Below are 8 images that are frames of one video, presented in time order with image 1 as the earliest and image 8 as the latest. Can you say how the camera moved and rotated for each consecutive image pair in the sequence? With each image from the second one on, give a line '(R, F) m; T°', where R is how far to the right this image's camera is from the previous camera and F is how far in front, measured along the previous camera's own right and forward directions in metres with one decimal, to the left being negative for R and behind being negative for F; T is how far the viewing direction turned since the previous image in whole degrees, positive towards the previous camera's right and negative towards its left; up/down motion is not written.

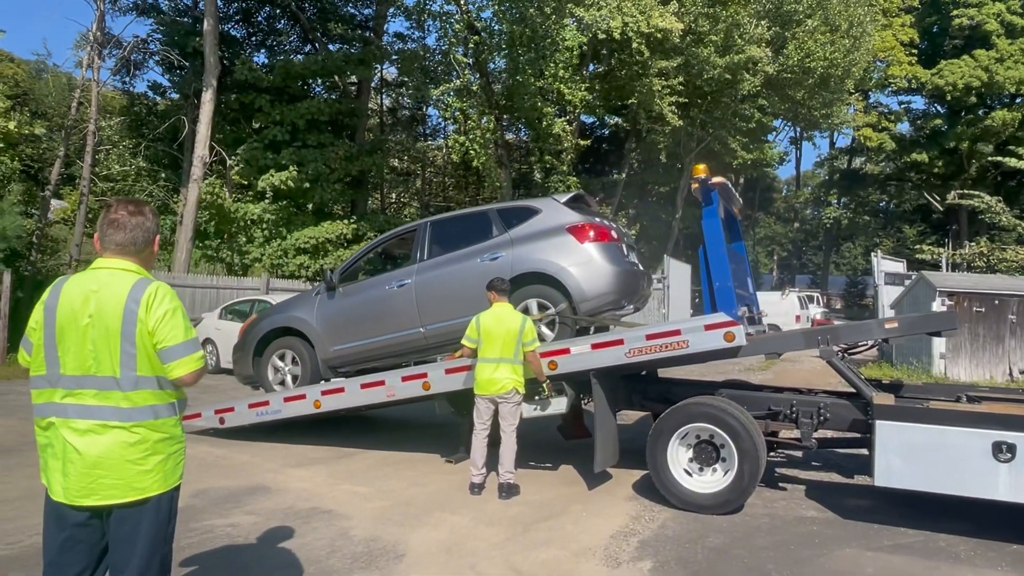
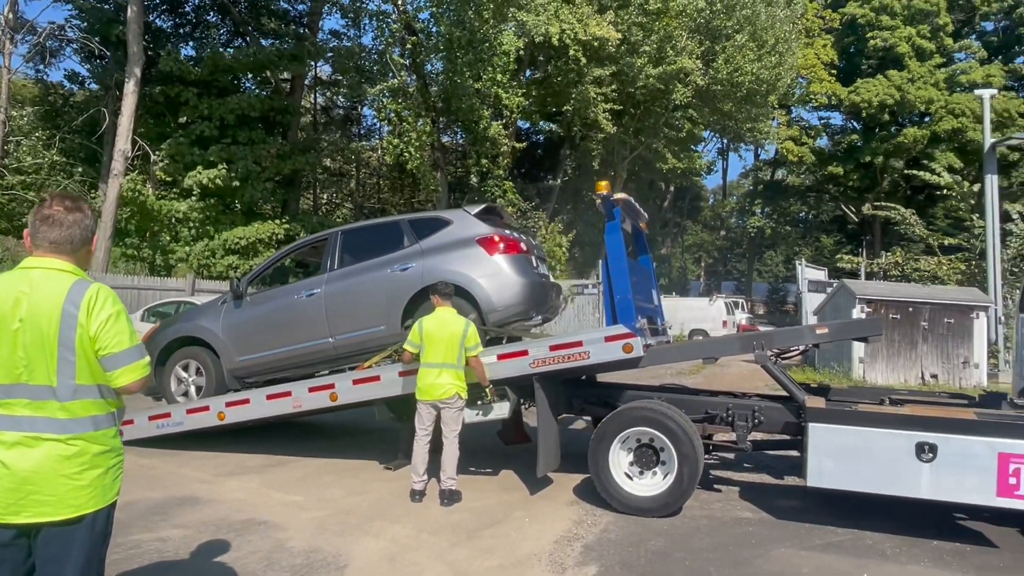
(-0.1, +0.1) m; +5°
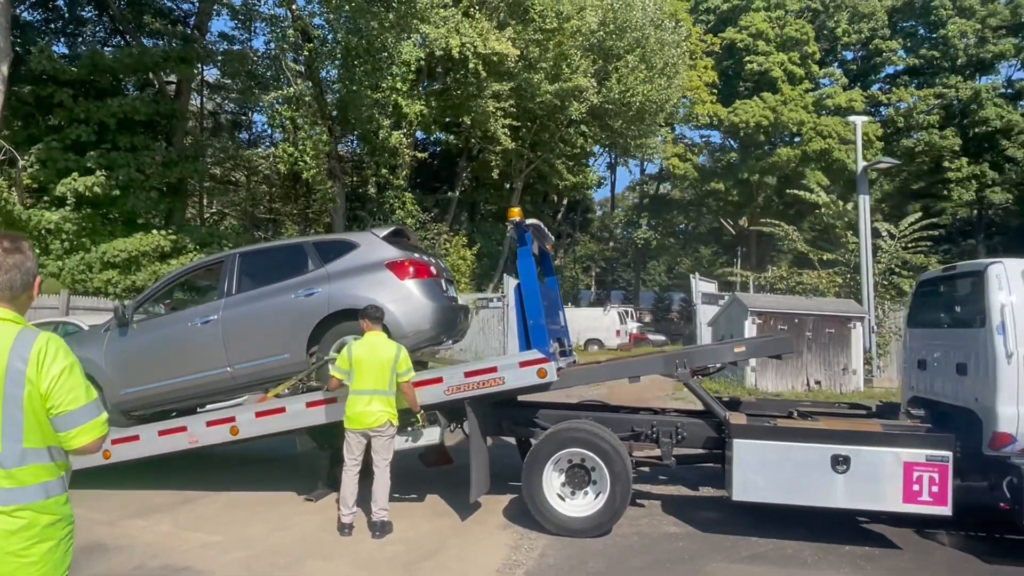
(-0.4, +0.1) m; +9°
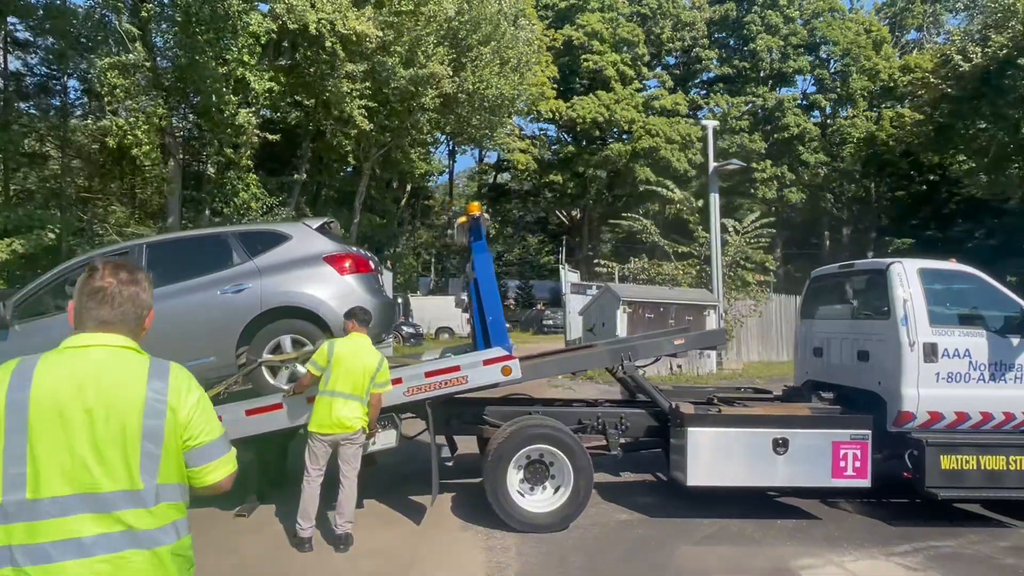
(-1.2, +0.3) m; +14°
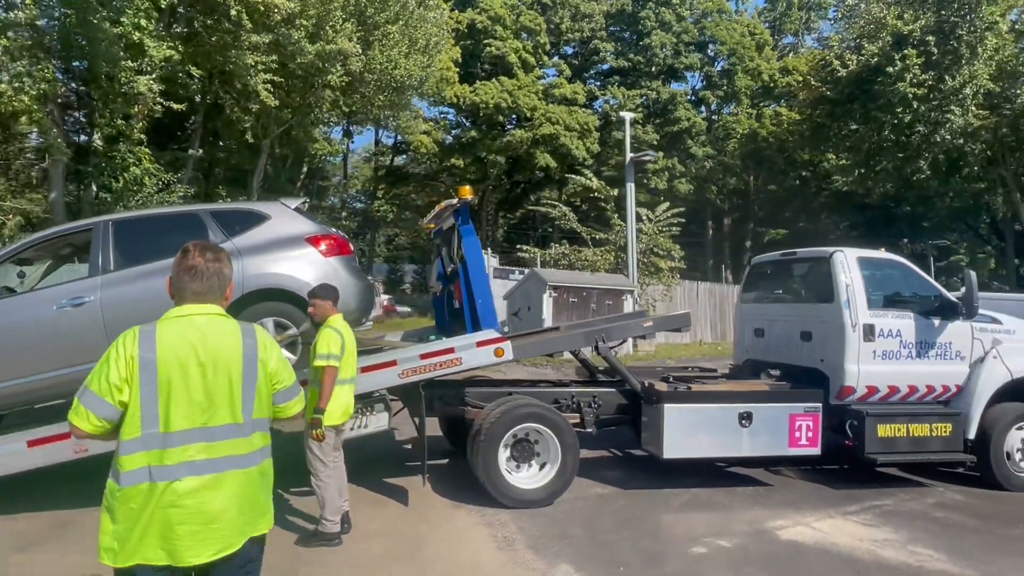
(-1.0, -0.1) m; +9°
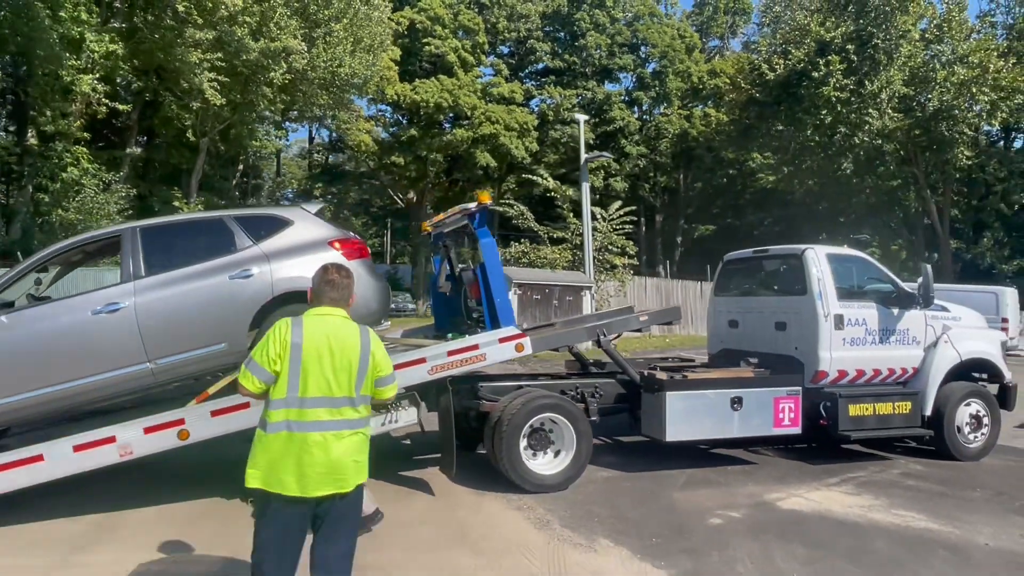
(-0.9, -0.4) m; +6°
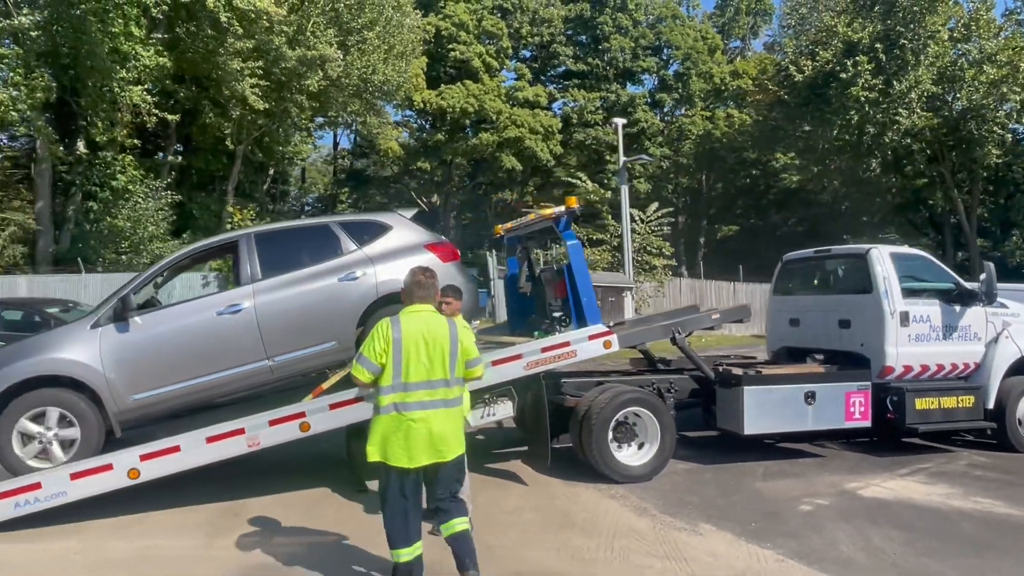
(-0.8, -0.4) m; -1°
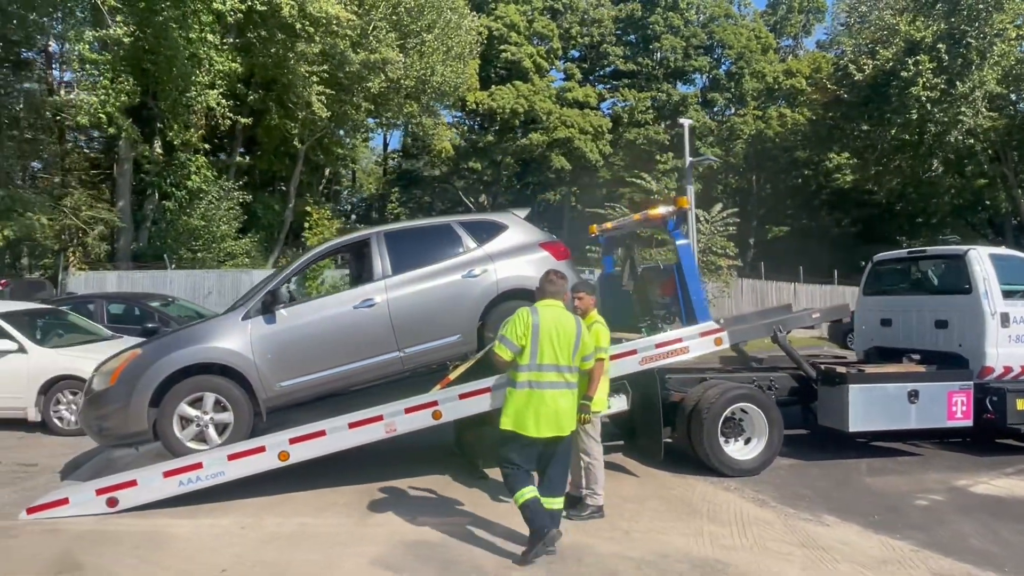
(-0.8, -0.3) m; -3°
